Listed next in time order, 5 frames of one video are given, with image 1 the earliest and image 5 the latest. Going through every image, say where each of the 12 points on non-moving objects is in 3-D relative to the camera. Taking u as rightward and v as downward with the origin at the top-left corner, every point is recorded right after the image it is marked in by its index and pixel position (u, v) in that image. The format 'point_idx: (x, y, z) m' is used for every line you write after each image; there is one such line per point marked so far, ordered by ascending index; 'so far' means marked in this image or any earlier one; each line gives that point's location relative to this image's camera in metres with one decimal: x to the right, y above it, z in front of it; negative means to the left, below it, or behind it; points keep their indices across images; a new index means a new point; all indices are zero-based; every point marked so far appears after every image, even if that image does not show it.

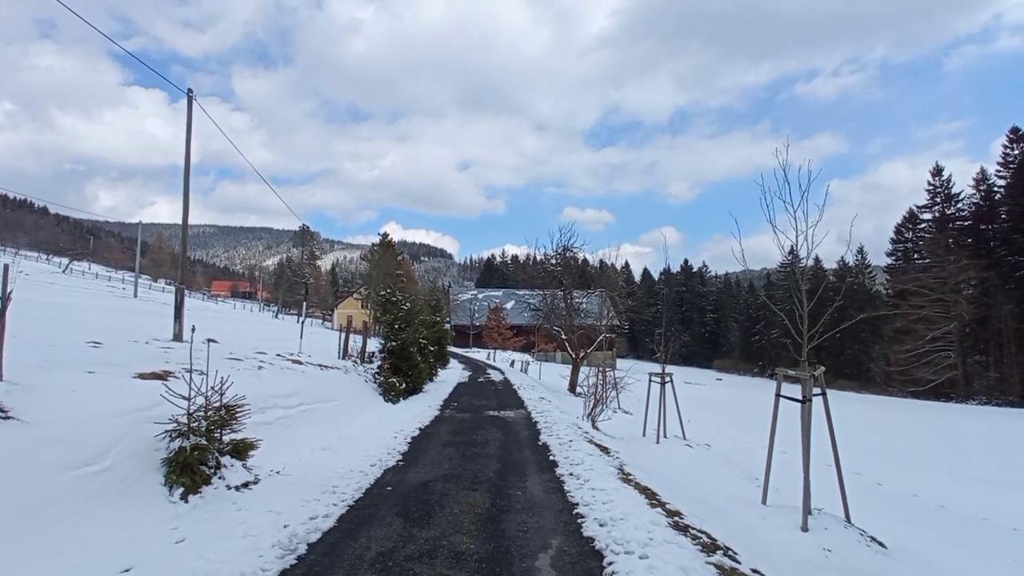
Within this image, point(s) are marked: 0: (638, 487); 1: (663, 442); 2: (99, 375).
0: (+1.5, -2.4, +5.9) m
1: (+3.5, -3.5, +11.2) m
2: (-5.2, -1.1, +6.2) m
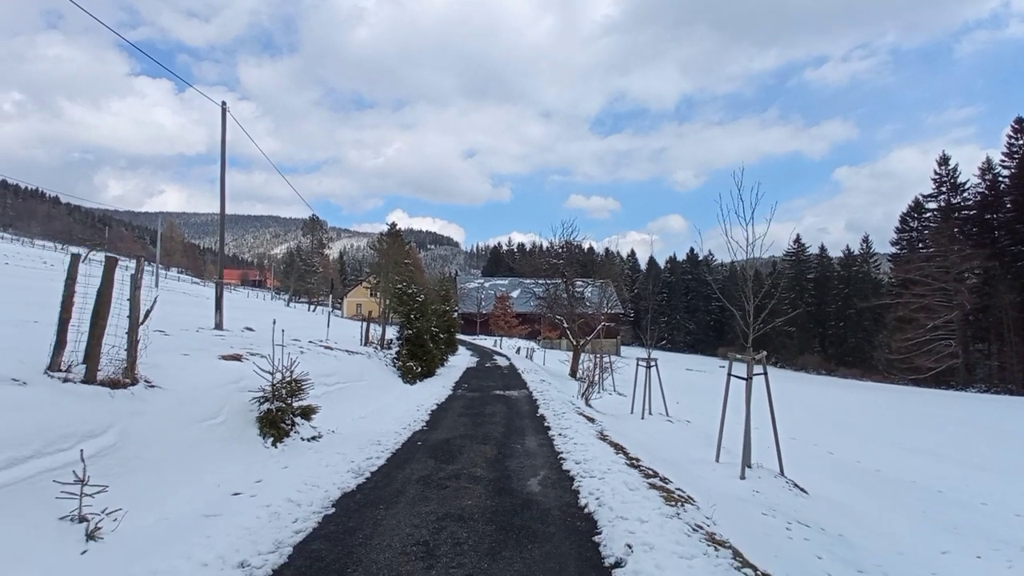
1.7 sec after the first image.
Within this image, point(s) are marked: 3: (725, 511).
0: (+1.5, -2.4, +7.6) m
1: (+3.6, -3.4, +12.9) m
2: (-5.1, -1.1, +8.0) m
3: (+2.5, -2.6, +5.7) m
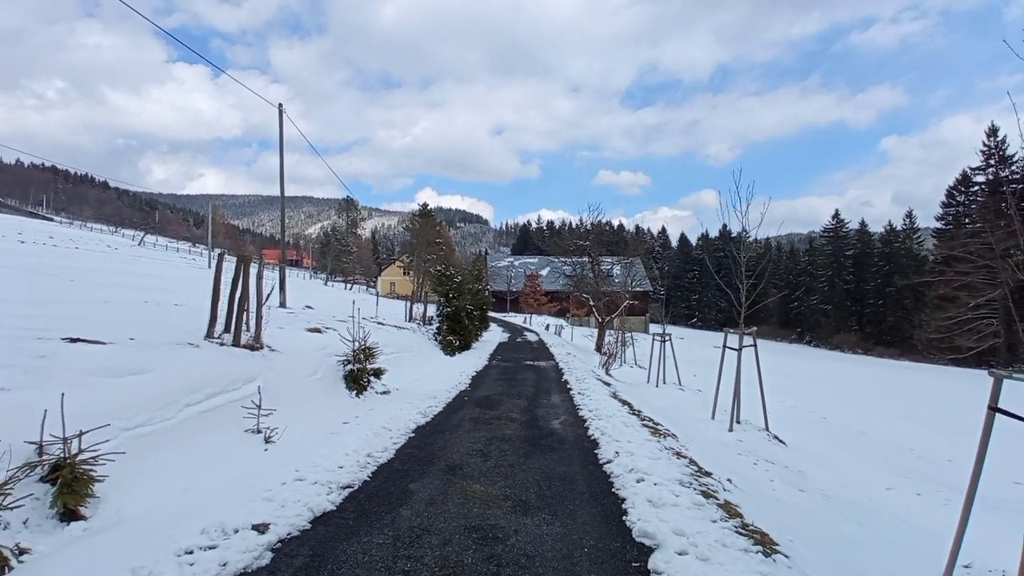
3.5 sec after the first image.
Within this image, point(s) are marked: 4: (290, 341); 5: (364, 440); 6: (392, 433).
0: (+2.1, -2.1, +9.4) m
1: (+4.4, -2.9, +14.5) m
2: (-4.6, -0.8, +10.0) m
3: (+2.9, -2.4, +7.4) m
4: (-4.1, -1.0, +9.0) m
5: (-1.8, -1.8, +5.8) m
6: (-1.5, -1.8, +6.2) m
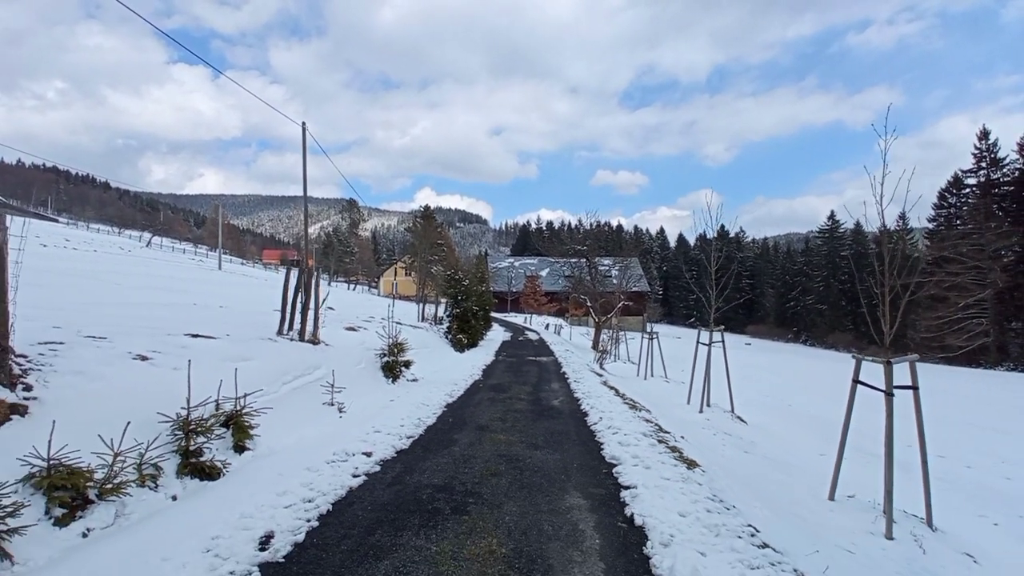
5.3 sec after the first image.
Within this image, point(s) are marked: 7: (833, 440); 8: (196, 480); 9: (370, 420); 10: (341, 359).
0: (+2.2, -2.3, +11.2) m
1: (+4.6, -3.0, +16.4) m
2: (-4.4, -1.0, +11.9) m
3: (+3.0, -2.5, +9.3) m
4: (-3.9, -1.1, +10.9) m
5: (-1.6, -1.9, +7.7) m
6: (-1.4, -2.0, +8.1) m
7: (+7.2, -3.4, +10.9) m
8: (-2.8, -1.7, +4.3) m
9: (-2.0, -1.8, +6.8) m
10: (-3.3, -1.4, +9.5) m
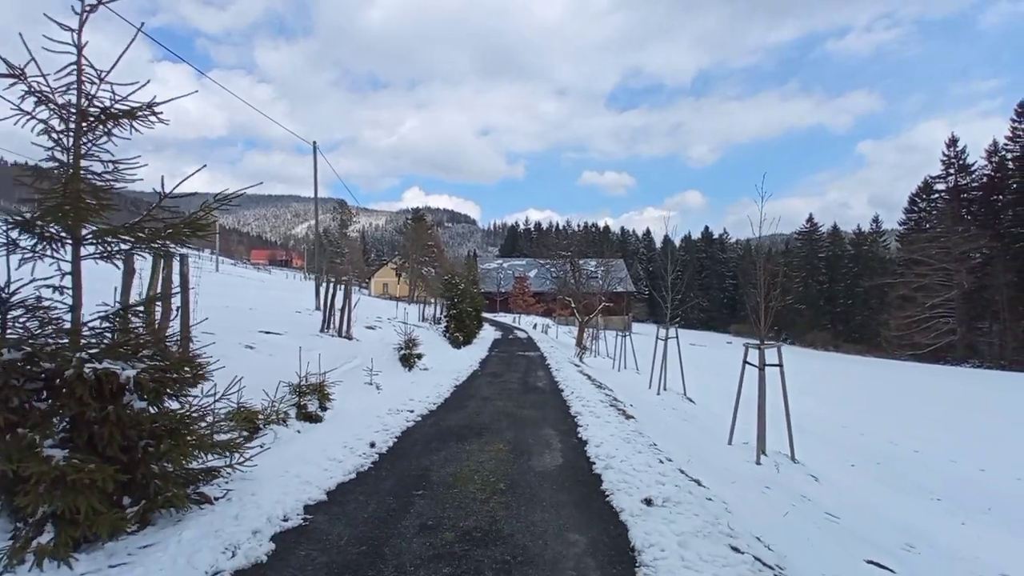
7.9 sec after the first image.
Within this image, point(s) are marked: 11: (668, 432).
0: (+2.0, -2.4, +13.8) m
1: (+4.3, -3.2, +19.0) m
2: (-4.6, -1.1, +14.3) m
3: (+2.9, -2.7, +11.9) m
4: (-4.1, -1.3, +13.3) m
5: (-1.7, -2.1, +10.2) m
6: (-1.5, -2.1, +10.6) m
7: (+7.0, -3.6, +13.6) m
8: (-2.8, -1.9, +6.8) m
9: (-2.1, -2.0, +9.3) m
10: (-3.5, -1.6, +11.9) m
11: (+2.6, -2.4, +8.2) m
